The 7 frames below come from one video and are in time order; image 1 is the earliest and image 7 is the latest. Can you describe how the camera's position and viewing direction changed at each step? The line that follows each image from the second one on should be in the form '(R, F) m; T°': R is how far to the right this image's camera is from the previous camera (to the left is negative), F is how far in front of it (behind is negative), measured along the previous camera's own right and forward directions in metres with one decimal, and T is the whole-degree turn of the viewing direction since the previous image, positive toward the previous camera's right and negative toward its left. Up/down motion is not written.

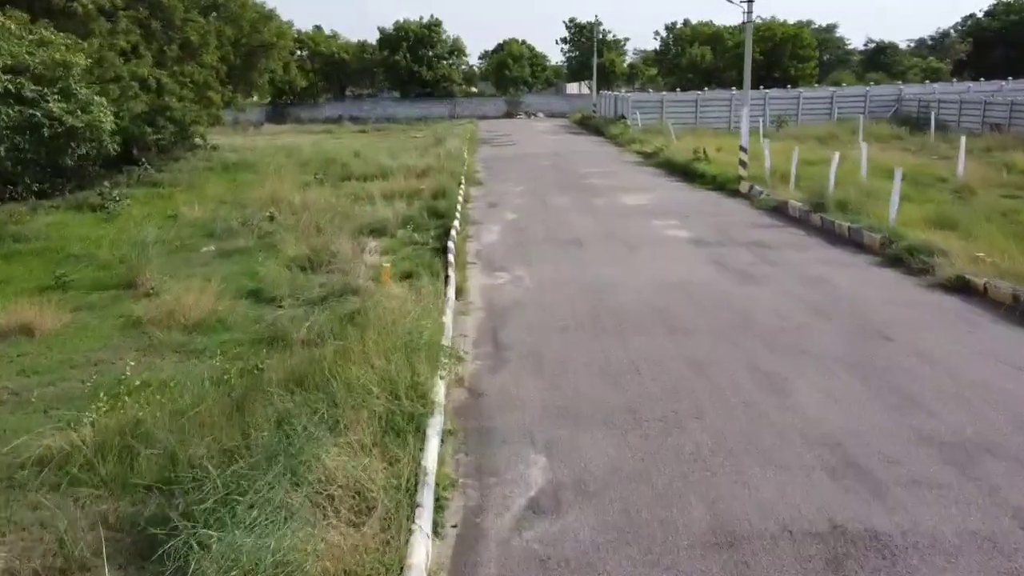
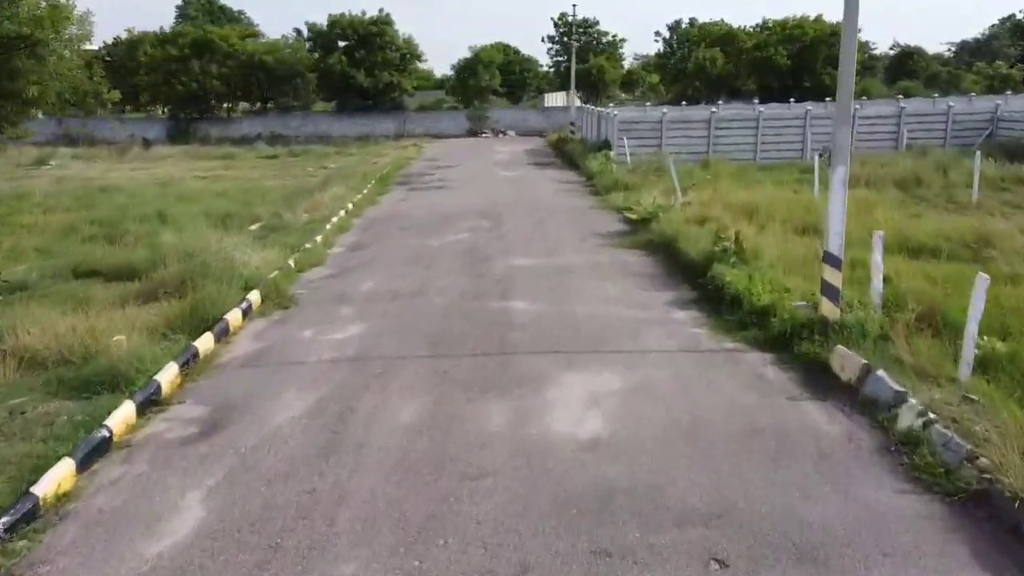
(+1.8, +9.1) m; 0°
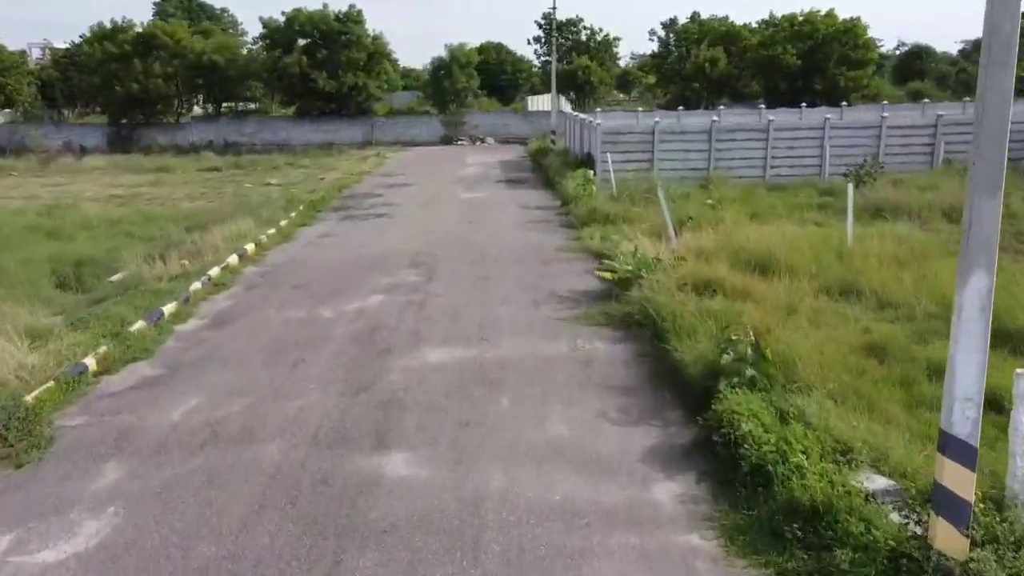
(+0.8, +3.5) m; 0°
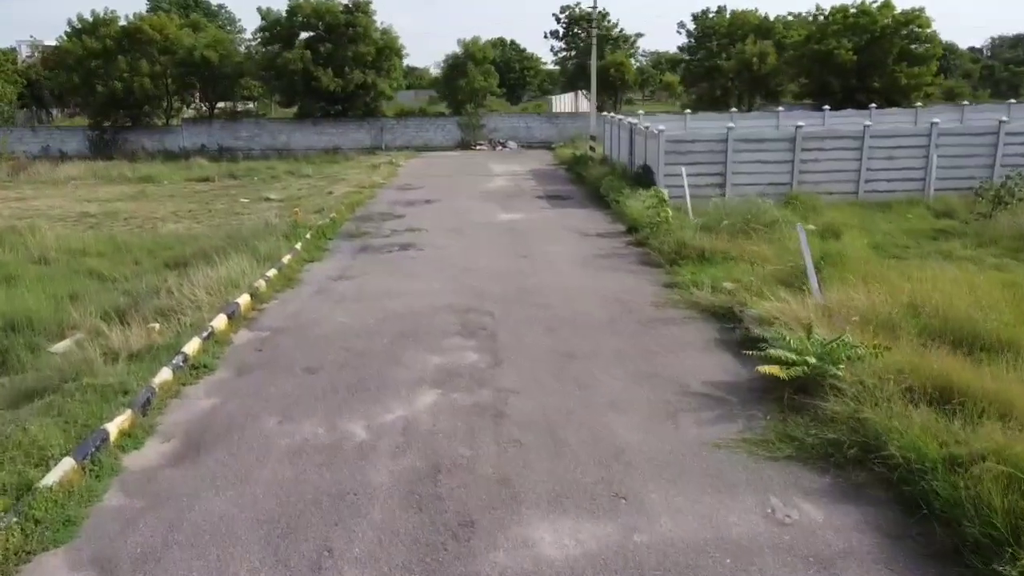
(-0.9, +3.1) m; 0°
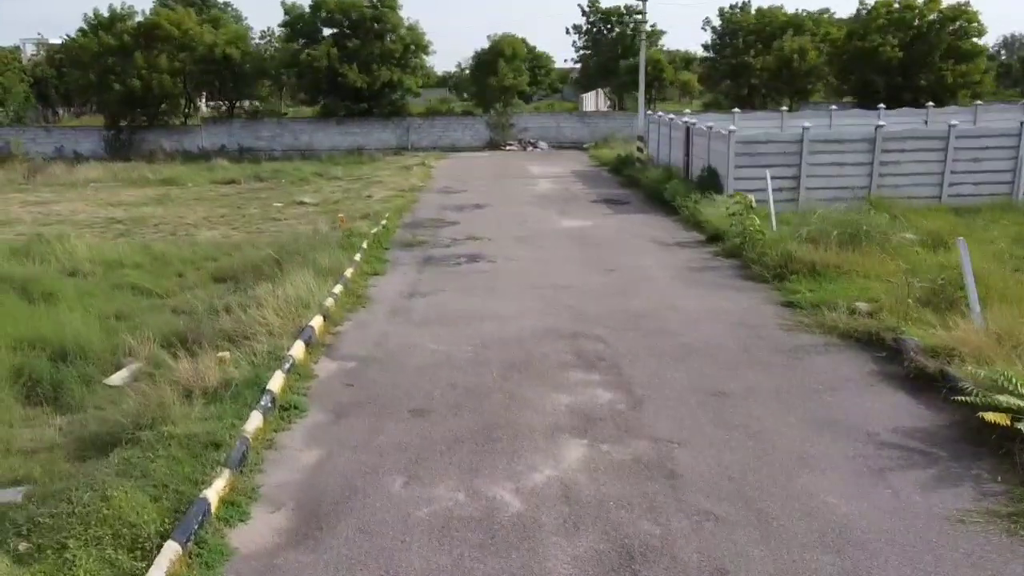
(-1.1, +1.0) m; 0°
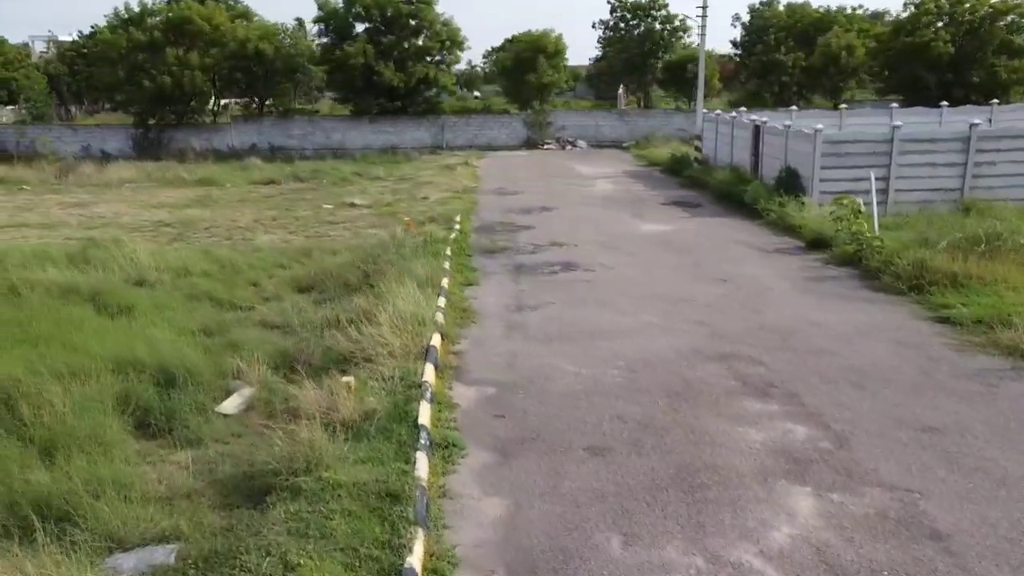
(-1.3, +0.7) m; 0°
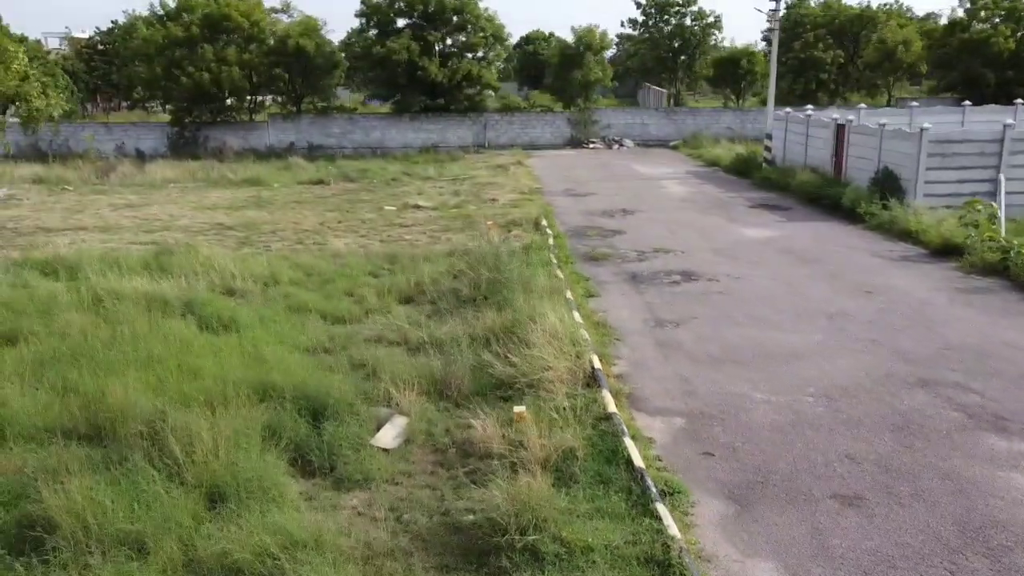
(-1.4, +0.7) m; 0°
